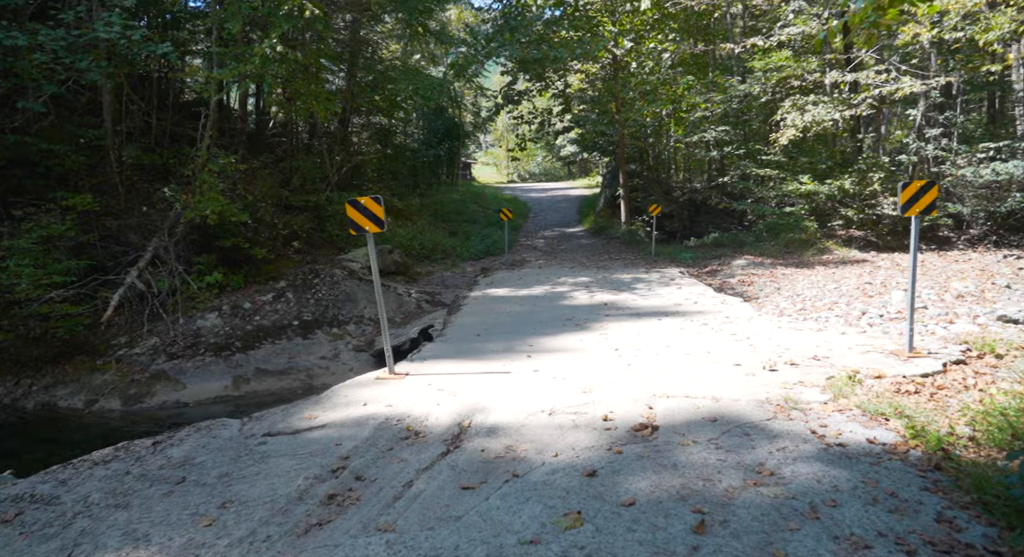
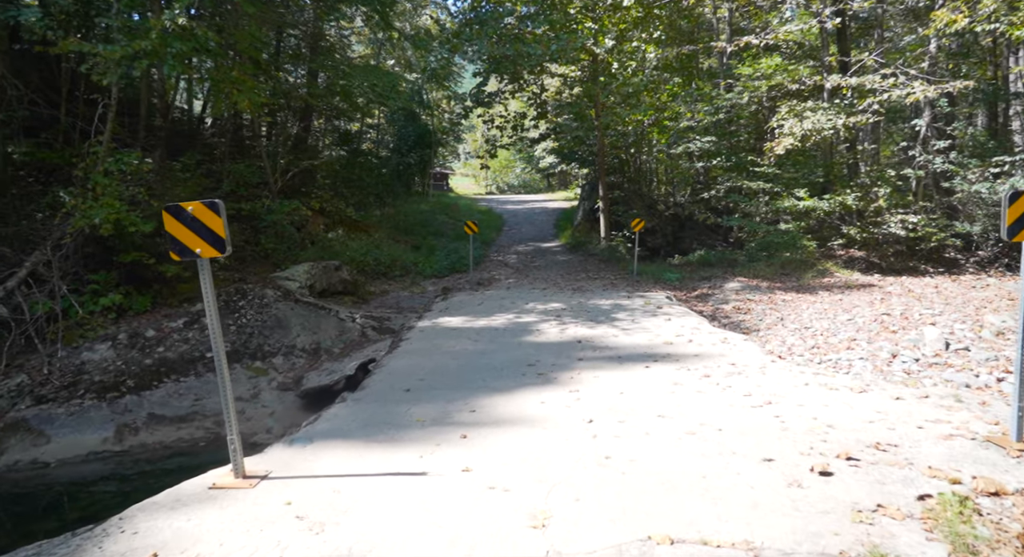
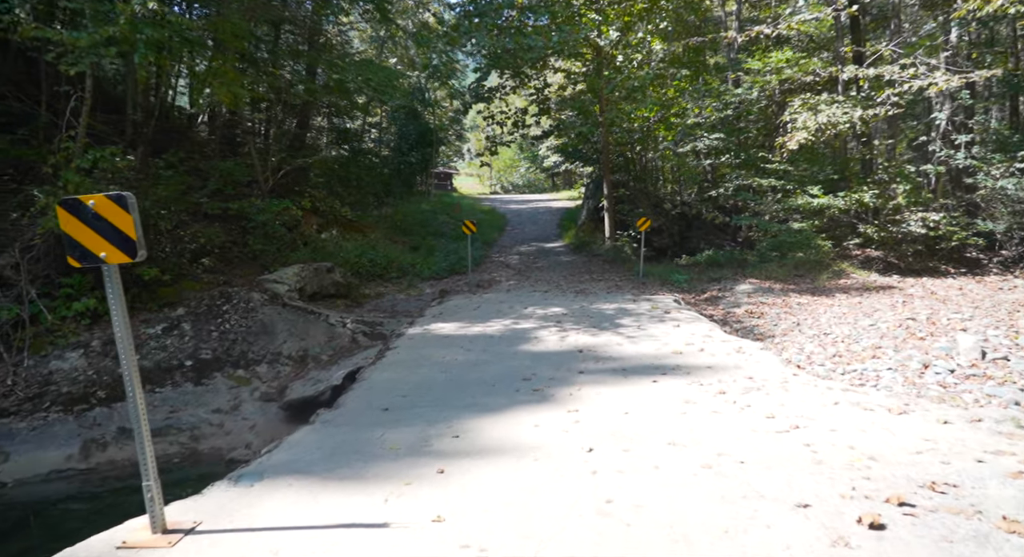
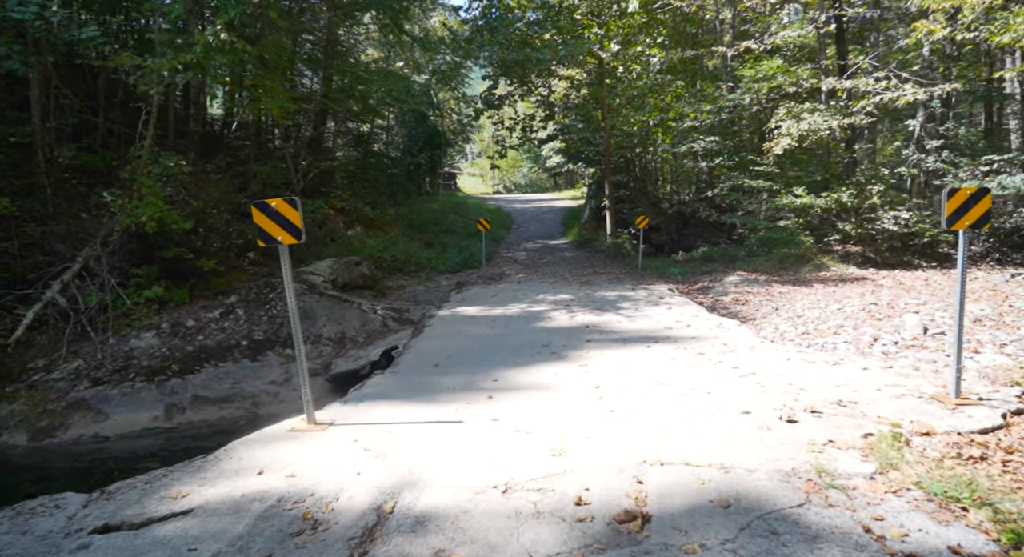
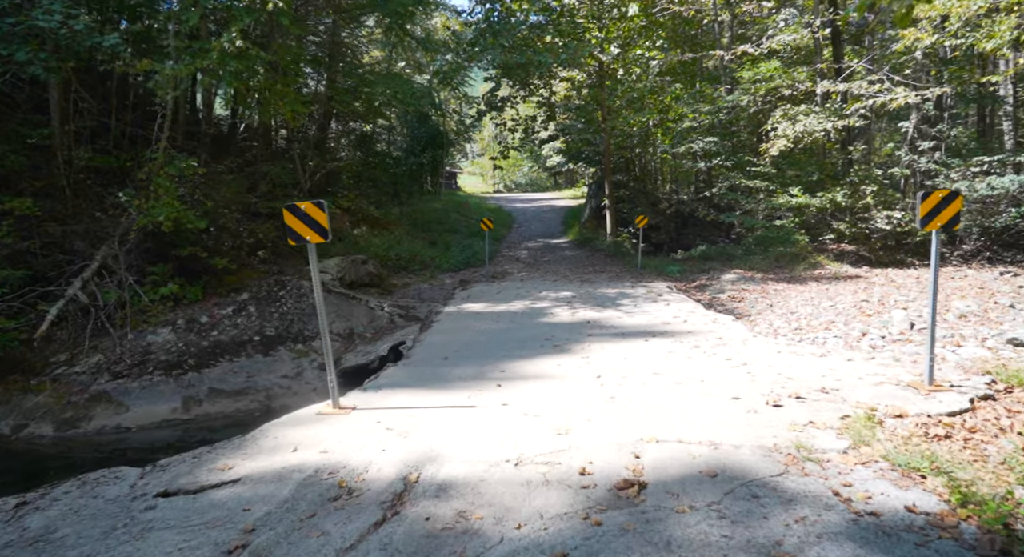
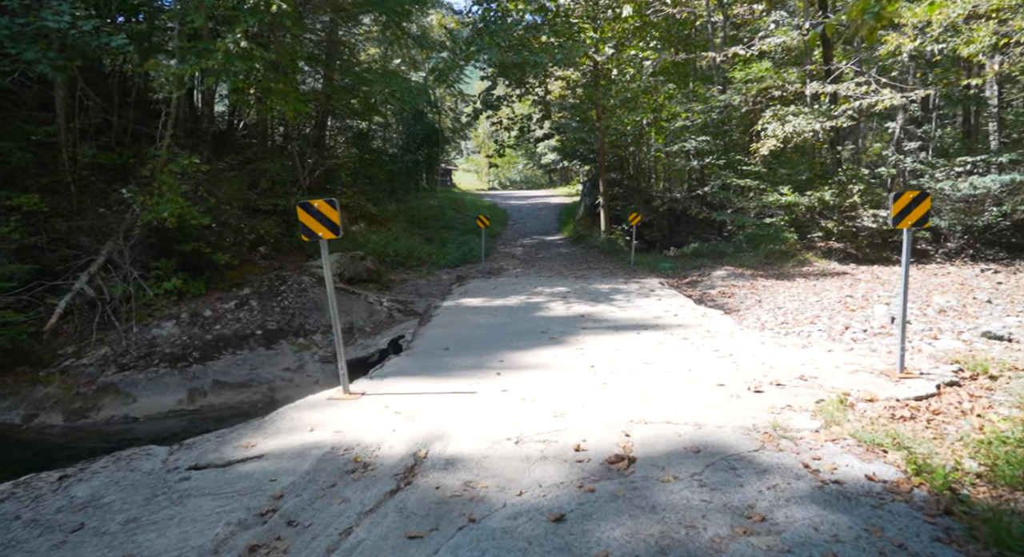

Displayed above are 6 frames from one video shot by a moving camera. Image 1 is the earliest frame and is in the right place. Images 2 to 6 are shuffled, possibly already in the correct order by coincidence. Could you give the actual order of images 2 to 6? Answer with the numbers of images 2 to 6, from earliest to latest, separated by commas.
6, 5, 4, 2, 3
